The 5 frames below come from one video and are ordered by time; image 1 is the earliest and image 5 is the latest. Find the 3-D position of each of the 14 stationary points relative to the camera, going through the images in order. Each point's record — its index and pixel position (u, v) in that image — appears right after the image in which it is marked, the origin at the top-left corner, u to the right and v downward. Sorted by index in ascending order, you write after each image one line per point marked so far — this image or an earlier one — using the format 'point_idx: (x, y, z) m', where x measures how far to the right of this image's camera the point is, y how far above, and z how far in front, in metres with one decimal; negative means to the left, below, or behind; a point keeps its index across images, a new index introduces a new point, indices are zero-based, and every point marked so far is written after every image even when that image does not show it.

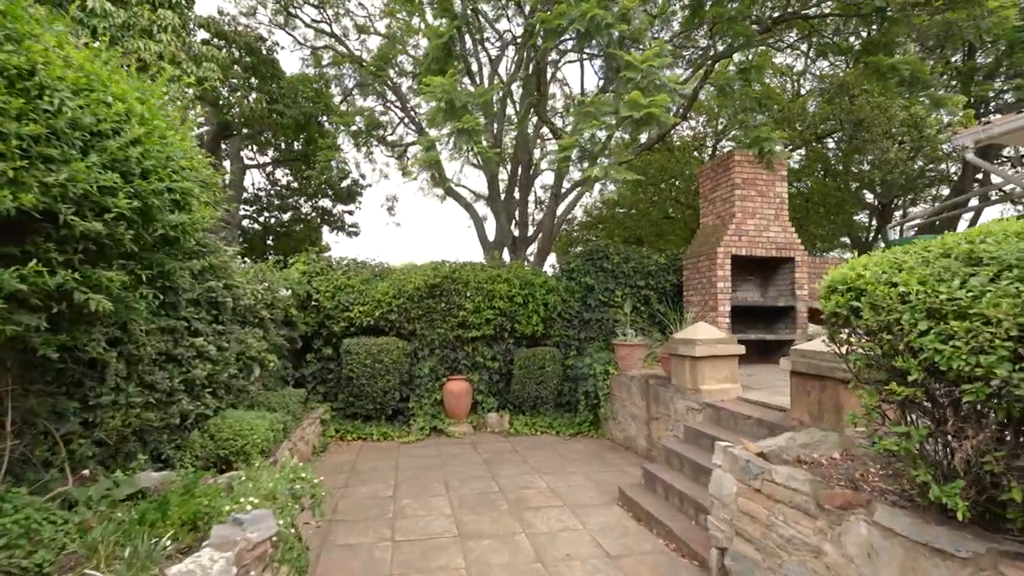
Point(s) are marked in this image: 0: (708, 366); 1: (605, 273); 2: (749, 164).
0: (+1.6, -0.6, +4.3) m
1: (+1.2, +0.2, +6.8) m
2: (+3.0, +1.6, +6.7) m
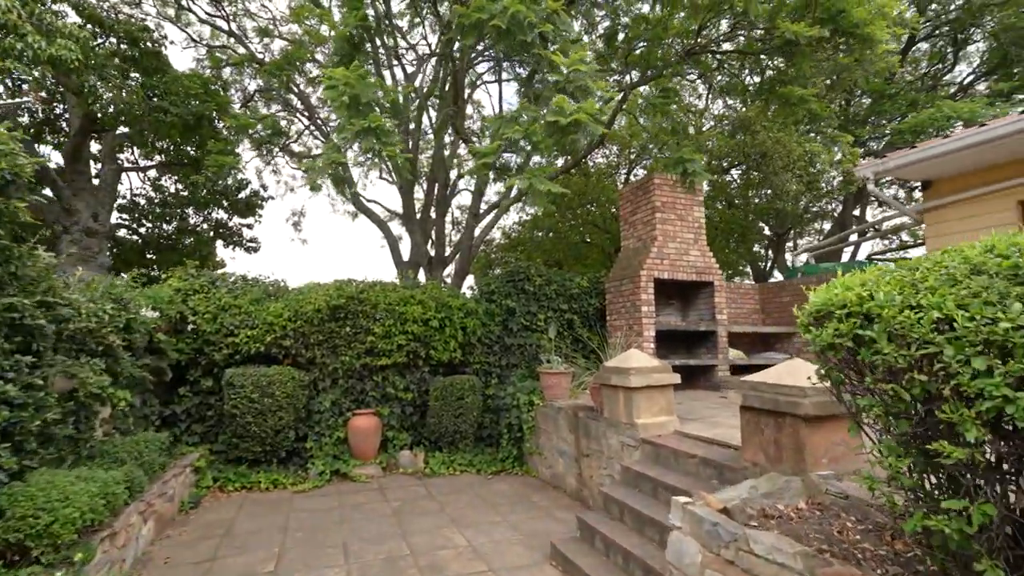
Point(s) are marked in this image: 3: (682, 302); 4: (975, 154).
0: (+1.0, -0.8, +3.9) m
1: (+0.2, -0.1, +6.4) m
2: (+2.0, +1.3, +6.6) m
3: (+2.3, -0.2, +7.1) m
4: (+4.8, +1.4, +5.4) m
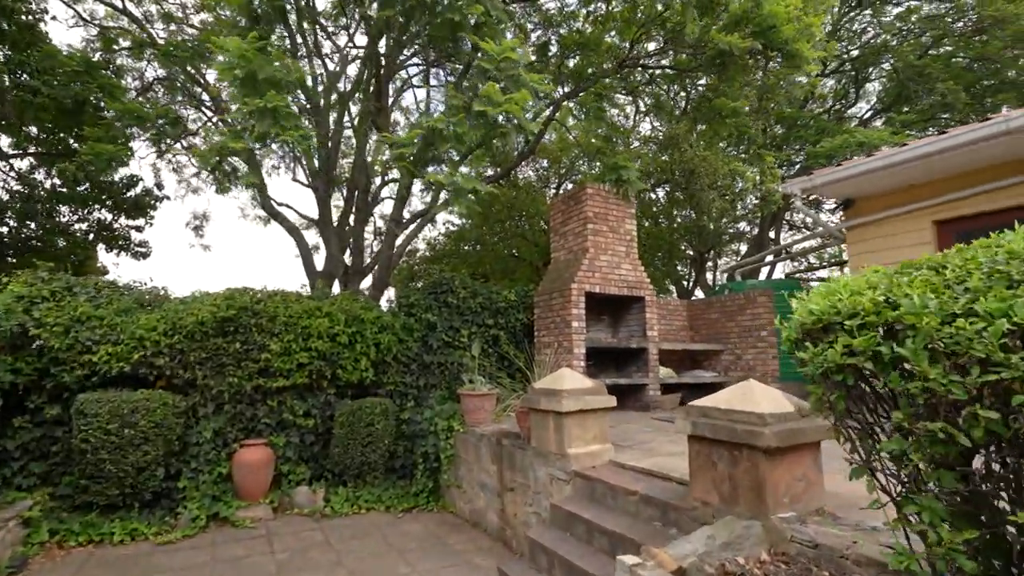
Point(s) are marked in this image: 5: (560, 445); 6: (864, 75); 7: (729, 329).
0: (+0.4, -0.9, +3.4) m
1: (-0.7, -0.2, +5.8) m
2: (+1.1, +1.1, +6.3) m
3: (+1.3, -0.4, +6.8) m
4: (+4.0, +1.2, +5.5) m
5: (+0.3, -1.0, +3.4) m
6: (+8.1, +4.9, +12.2) m
7: (+3.1, -0.6, +7.5) m
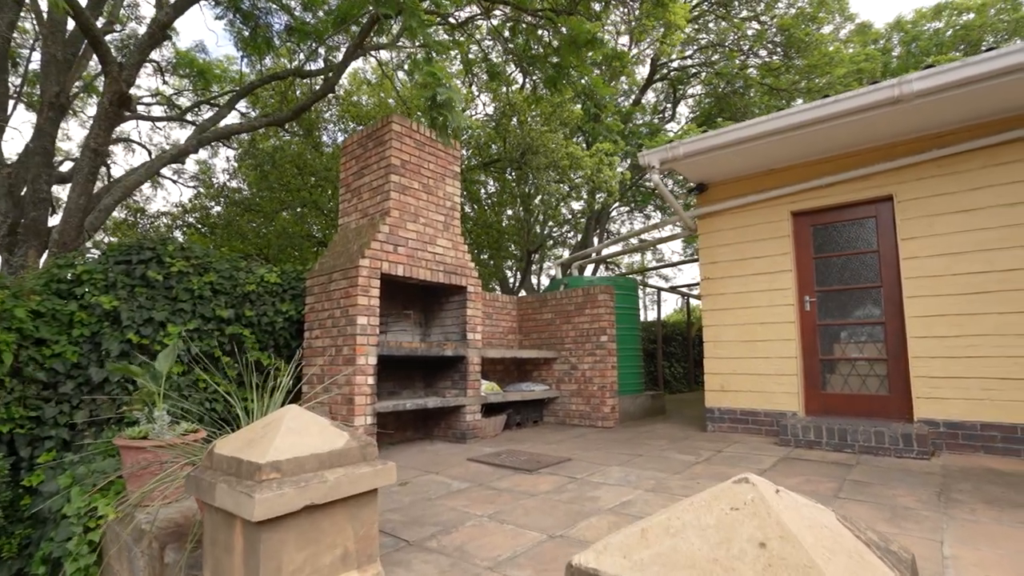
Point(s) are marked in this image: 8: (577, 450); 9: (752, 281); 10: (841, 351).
0: (-0.6, -0.7, +1.5) m
1: (-2.4, 0.0, +3.5) m
2: (-0.8, +1.2, +4.5) m
3: (-0.9, -0.3, +5.0) m
4: (+2.2, +1.2, +4.7) m
5: (-0.7, -0.8, +1.5) m
6: (+4.0, +4.7, +12.4) m
7: (+0.6, -0.5, +6.2) m
8: (+0.5, -1.3, +4.2) m
9: (+2.3, +0.1, +5.1) m
10: (+2.9, -0.6, +4.7) m
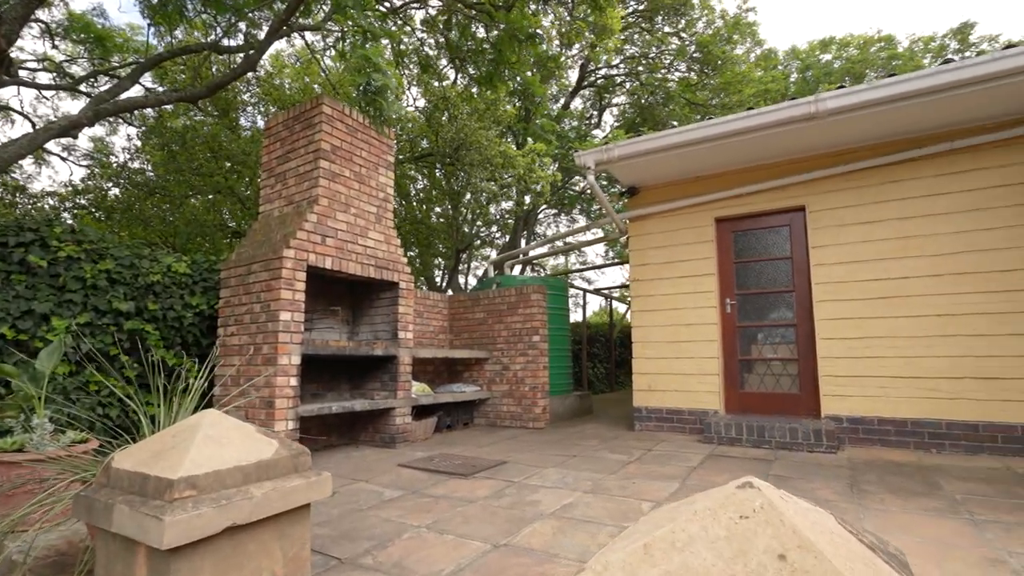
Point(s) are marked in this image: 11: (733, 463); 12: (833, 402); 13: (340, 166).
0: (-0.7, -0.7, +1.3) m
1: (-2.7, +0.1, +3.0) m
2: (-1.3, +1.3, +4.2) m
3: (-1.5, -0.2, +4.8) m
4: (+1.7, +1.2, +4.8) m
5: (-0.8, -0.8, +1.3) m
6: (+2.5, +4.7, +12.7) m
7: (-0.2, -0.5, +6.1) m
8: (0.0, -1.3, +4.1) m
9: (+1.7, 0.0, +5.3) m
10: (+2.3, -0.6, +4.9) m
11: (+1.6, -1.2, +3.7) m
12: (+2.7, -1.0, +4.5) m
13: (-1.3, +0.9, +4.2) m
